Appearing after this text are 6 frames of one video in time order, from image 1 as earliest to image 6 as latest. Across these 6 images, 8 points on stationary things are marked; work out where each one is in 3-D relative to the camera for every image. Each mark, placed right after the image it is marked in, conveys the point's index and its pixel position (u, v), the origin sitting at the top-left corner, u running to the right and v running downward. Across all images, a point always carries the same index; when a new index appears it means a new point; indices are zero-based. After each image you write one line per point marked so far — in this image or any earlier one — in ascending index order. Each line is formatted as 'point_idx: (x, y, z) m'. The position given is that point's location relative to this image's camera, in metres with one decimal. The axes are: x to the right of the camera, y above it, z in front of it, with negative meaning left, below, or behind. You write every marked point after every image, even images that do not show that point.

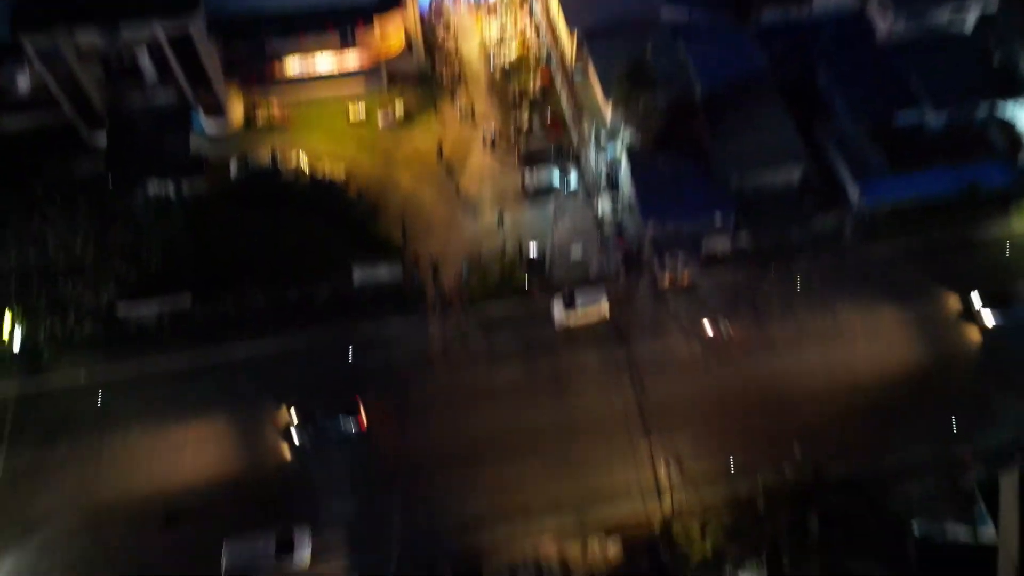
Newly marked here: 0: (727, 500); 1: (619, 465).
0: (+3.4, -3.9, +14.2) m
1: (+2.2, -3.5, +14.5) m
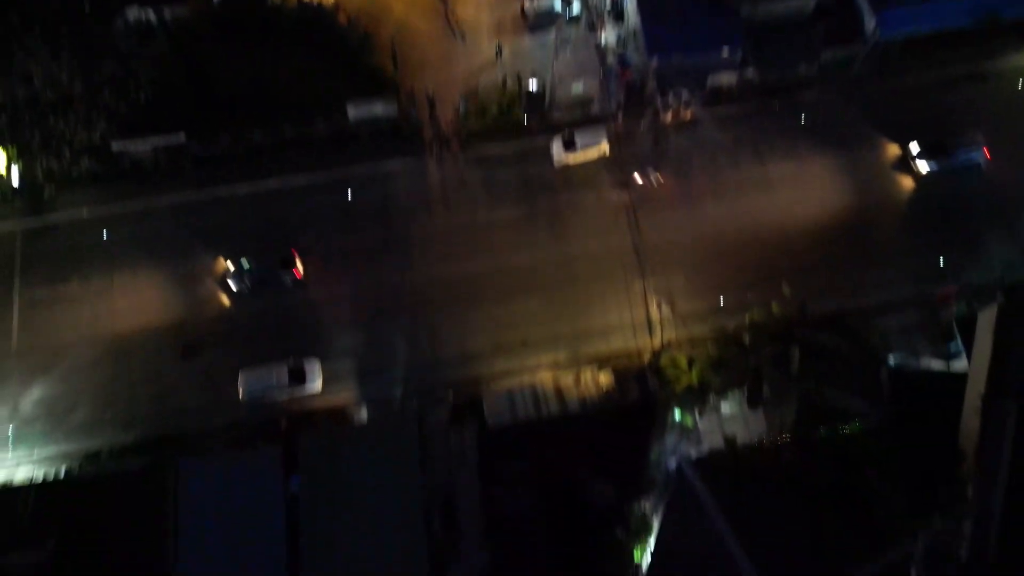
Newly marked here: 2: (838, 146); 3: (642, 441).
0: (+3.3, -0.7, +14.9) m
1: (+2.2, -0.3, +15.0) m
2: (+7.2, +3.2, +16.2) m
3: (+2.4, -2.8, +13.1) m
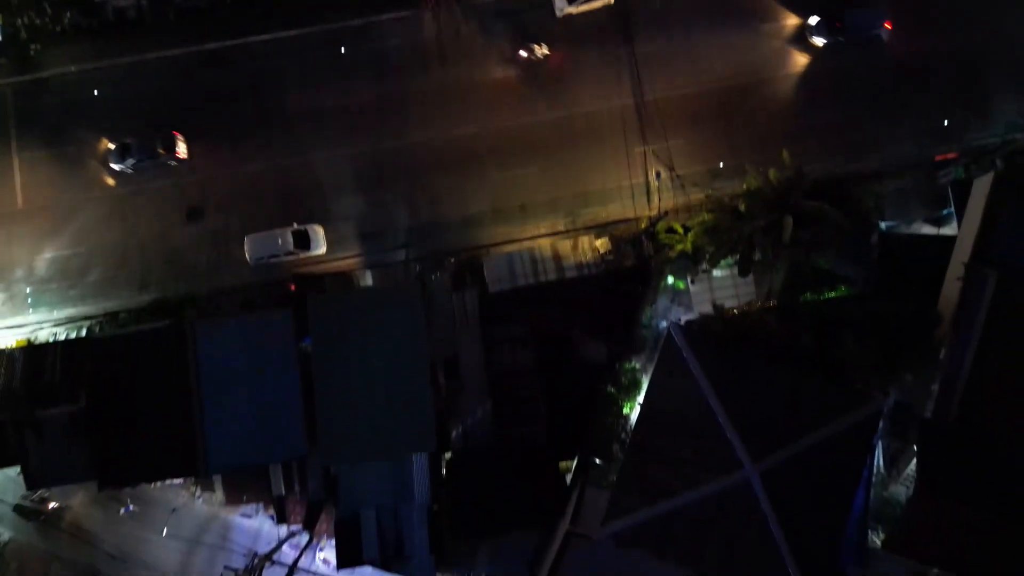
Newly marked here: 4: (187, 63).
0: (+3.3, +2.1, +15.0) m
1: (+2.1, +2.6, +15.0) m
2: (+7.2, +6.2, +15.4) m
3: (+2.4, -0.3, +13.7) m
4: (-6.8, +4.7, +15.1) m
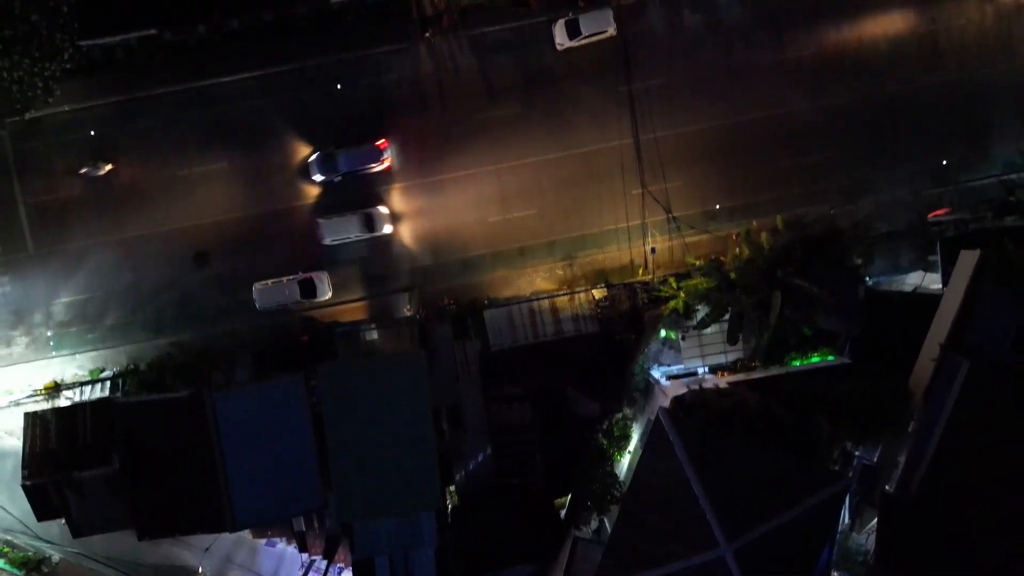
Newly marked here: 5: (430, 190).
0: (+3.3, +1.3, +15.2) m
1: (+2.1, +1.7, +15.2) m
2: (+7.2, +5.3, +14.9) m
3: (+2.3, -1.3, +14.4) m
4: (-6.8, +3.8, +14.9) m
5: (-1.7, +2.1, +15.2) m
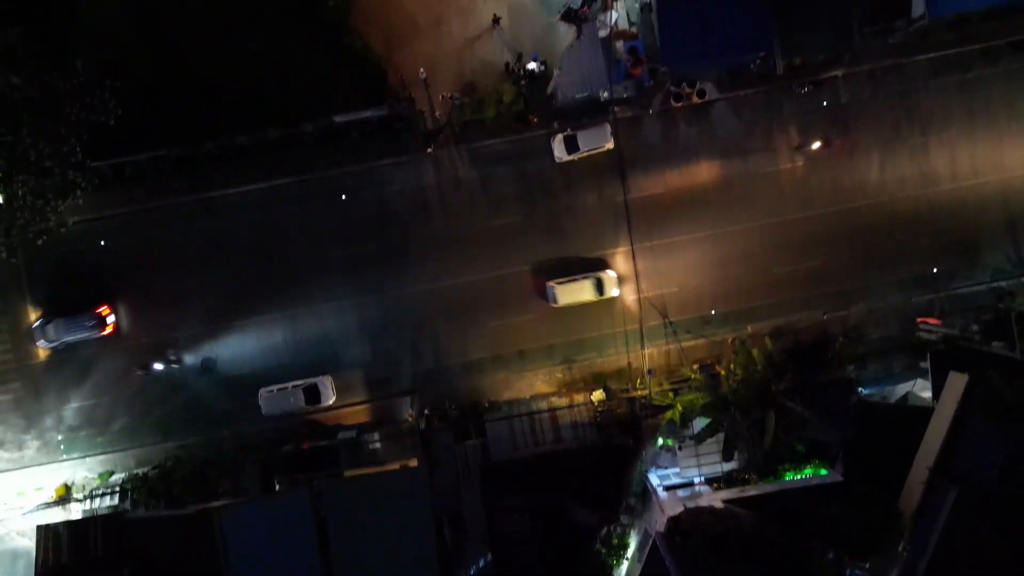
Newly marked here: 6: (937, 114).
0: (+3.3, -1.0, +15.6) m
1: (+2.1, -0.5, +15.6) m
2: (+7.2, +3.1, +15.3) m
3: (+2.3, -3.6, +14.7) m
4: (-6.8, +1.6, +15.3) m
5: (-1.7, -0.2, +15.6) m
6: (+9.0, +3.7, +15.2) m
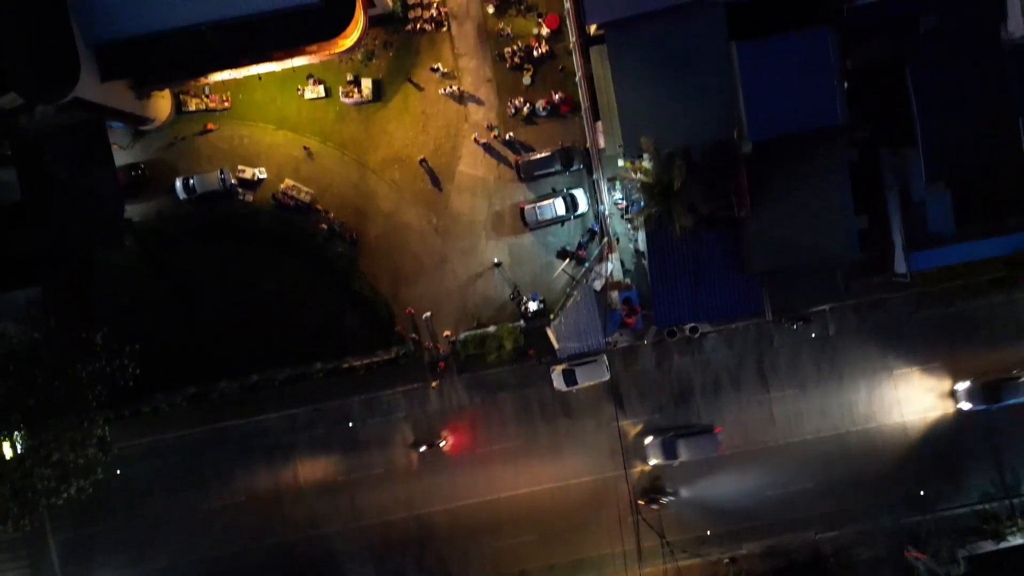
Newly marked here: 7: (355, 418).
0: (+3.3, -5.9, +16.1) m
1: (+2.2, -5.5, +16.1) m
2: (+7.2, -1.8, +15.9) m
3: (+2.4, -8.5, +15.2) m
4: (-6.8, -3.4, +15.9) m
5: (-1.7, -5.1, +16.1) m
6: (+9.0, -1.2, +15.8) m
7: (-3.5, -2.9, +15.9) m
